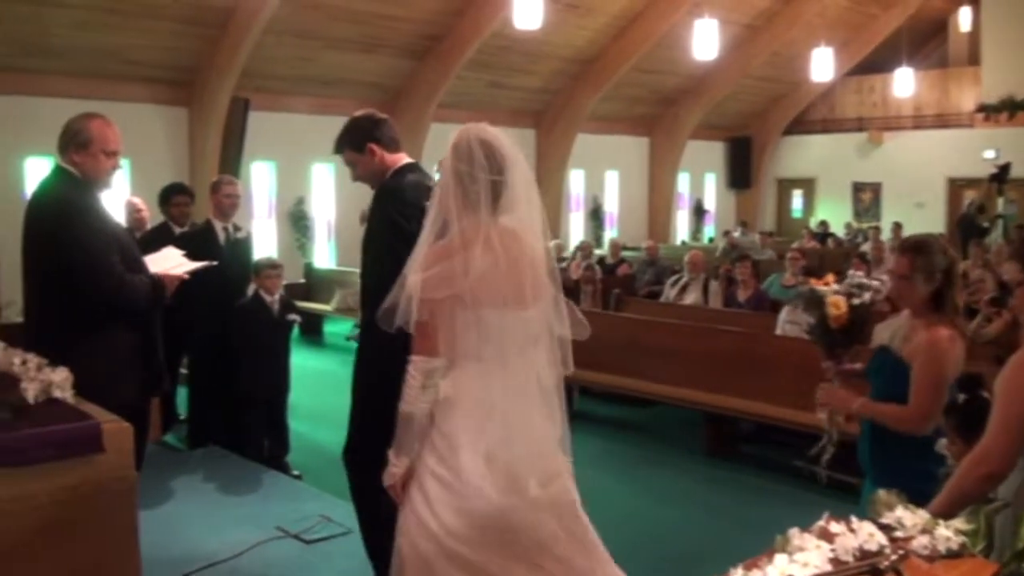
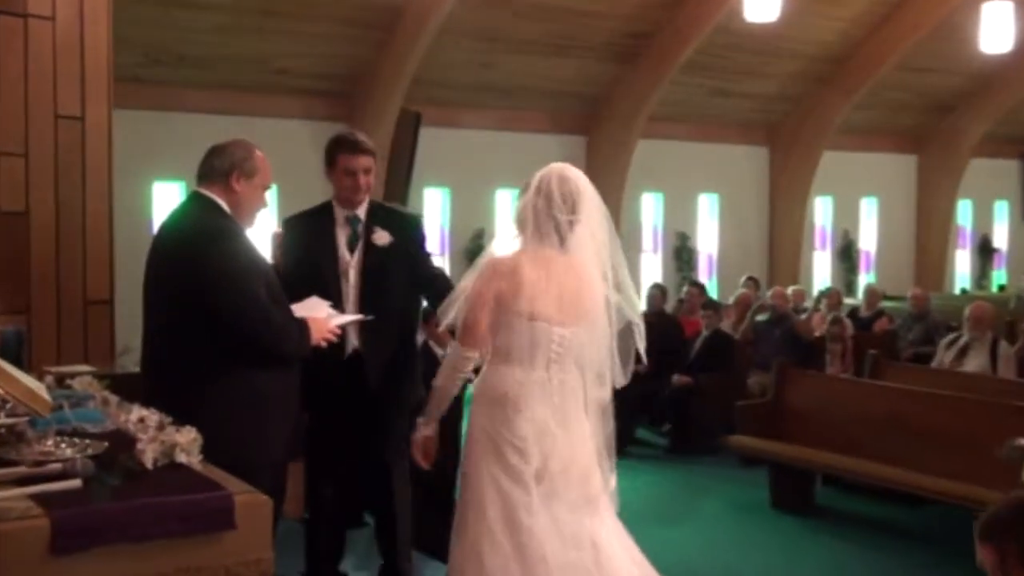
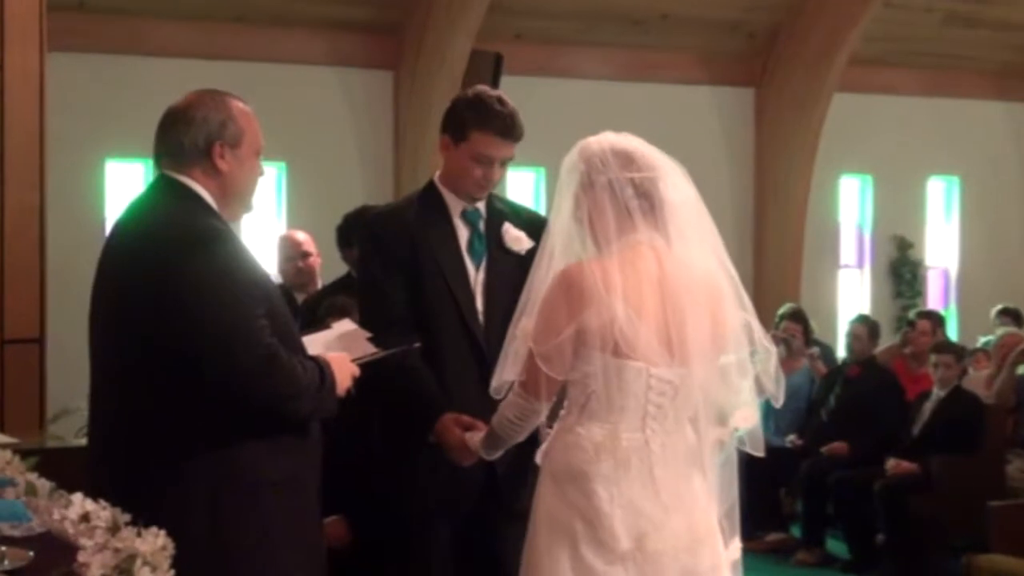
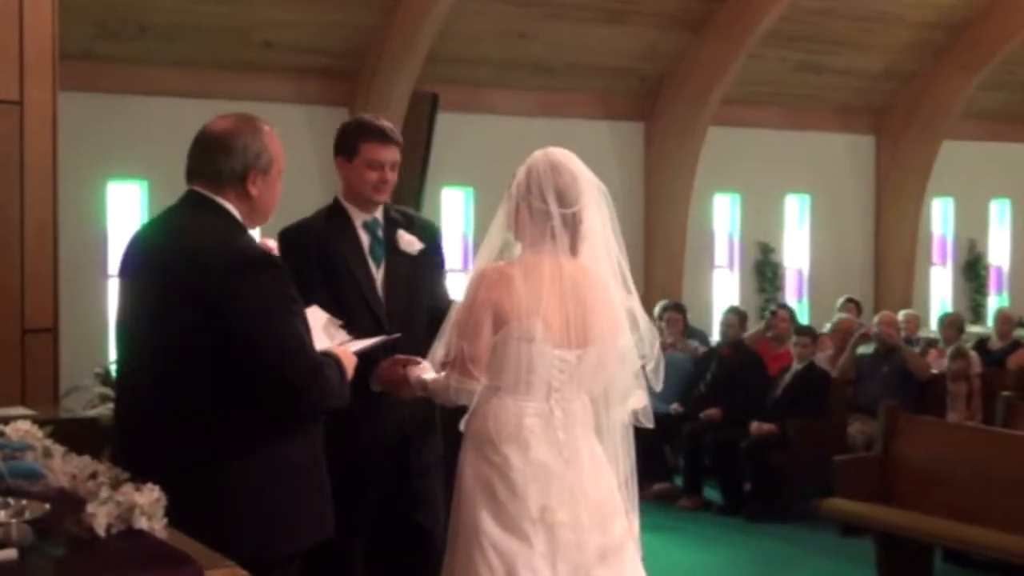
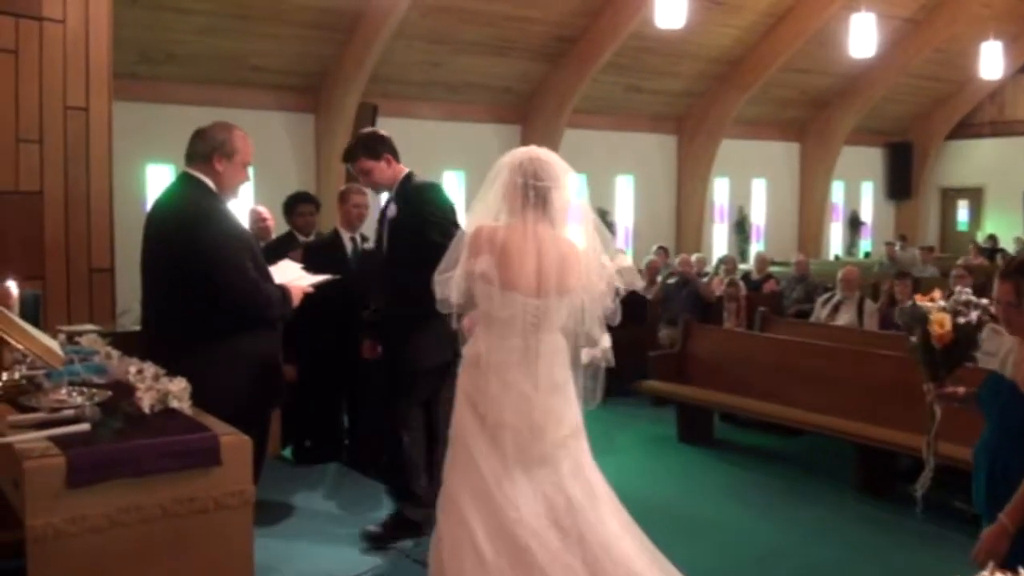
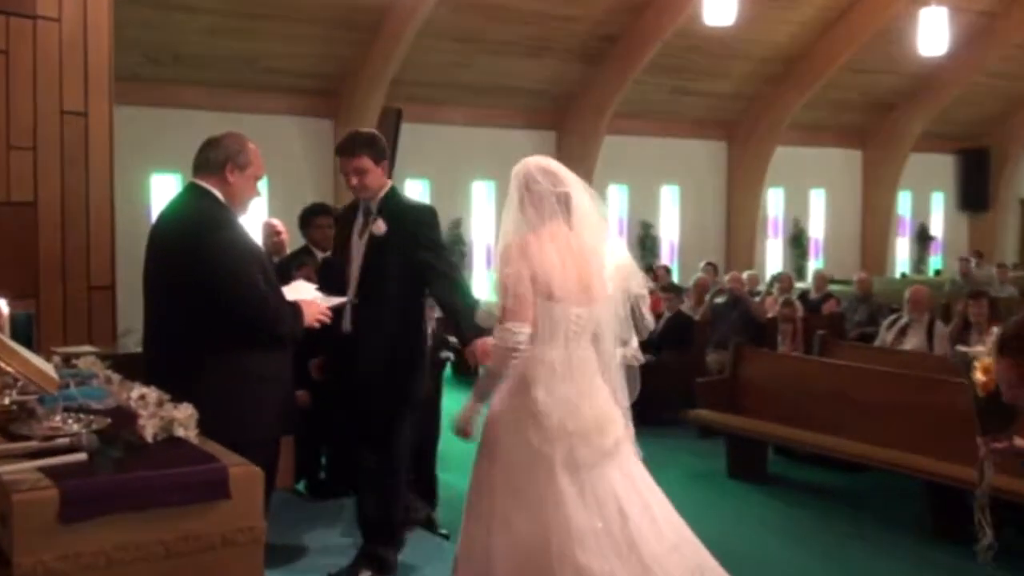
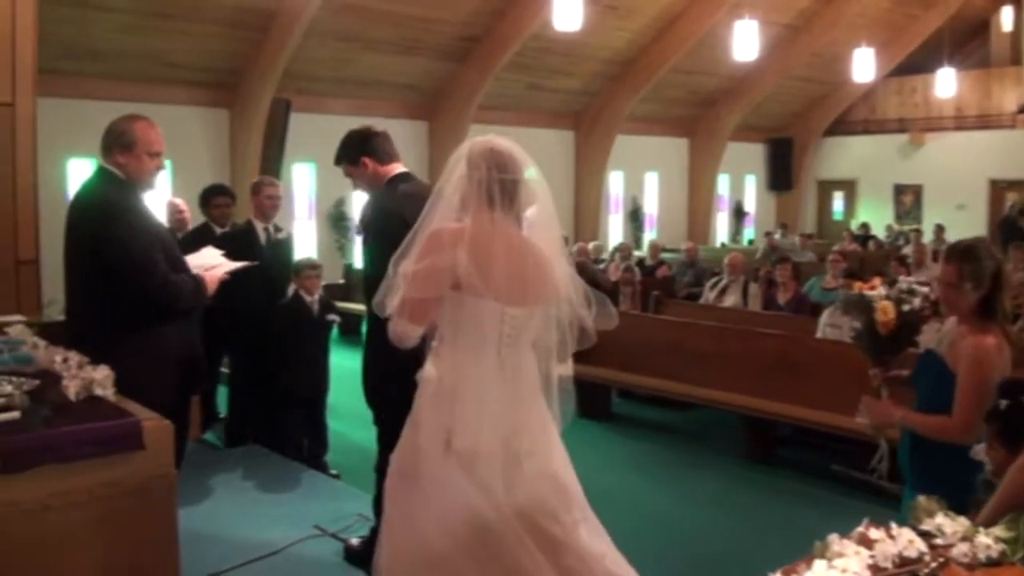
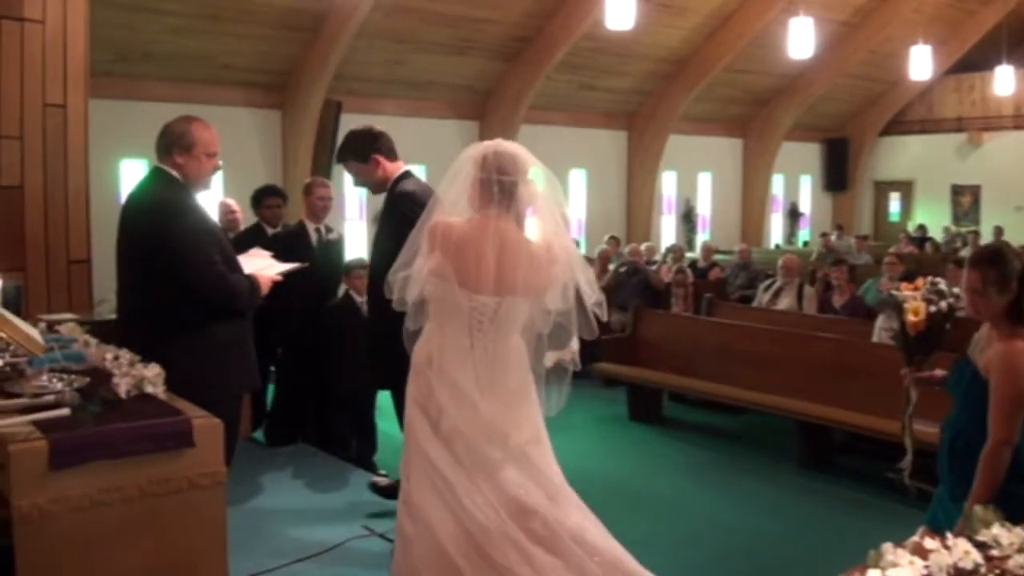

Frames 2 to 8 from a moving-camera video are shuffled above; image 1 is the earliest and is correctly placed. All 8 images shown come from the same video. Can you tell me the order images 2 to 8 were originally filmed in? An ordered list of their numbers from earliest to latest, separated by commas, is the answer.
7, 8, 5, 6, 2, 4, 3
